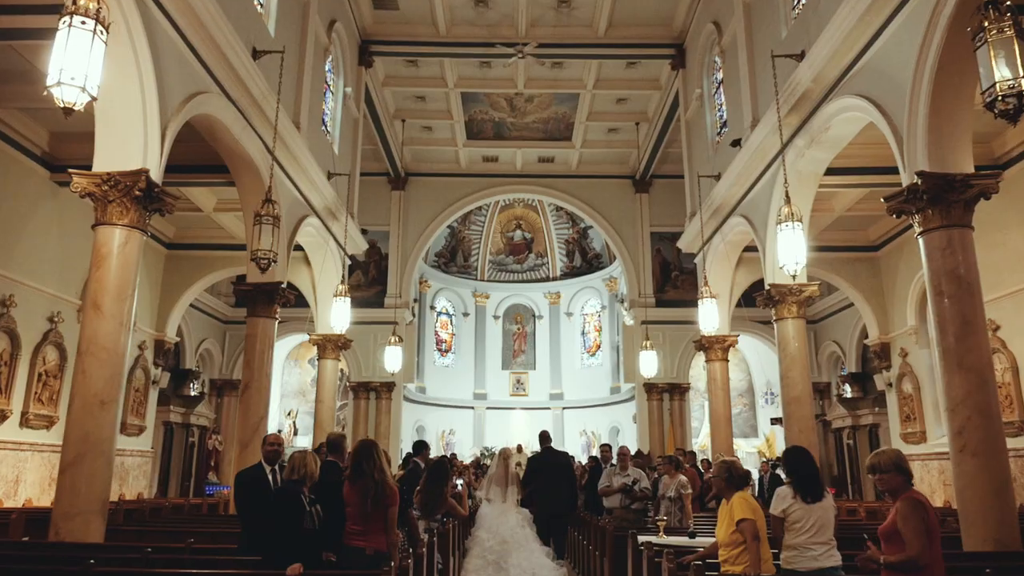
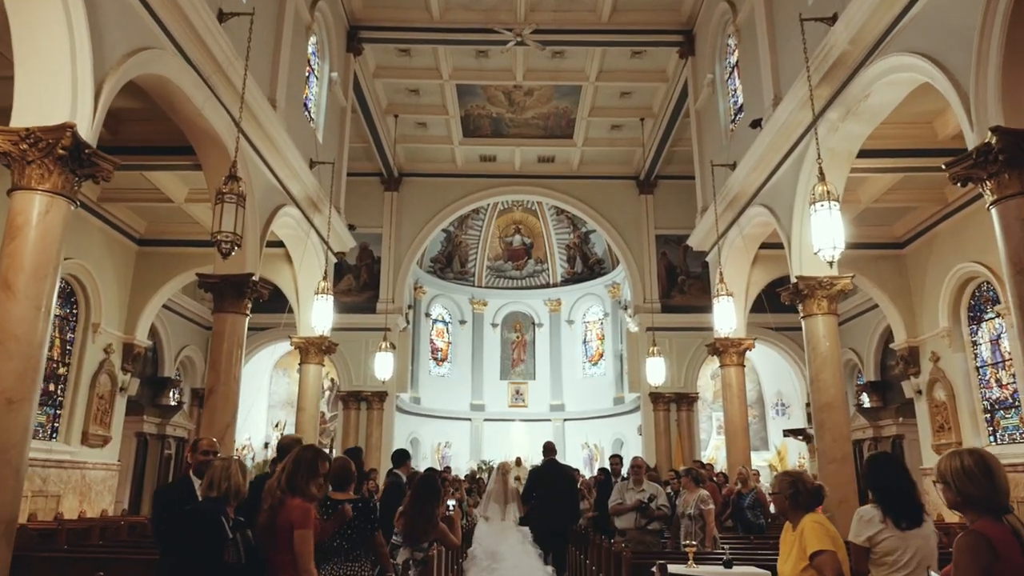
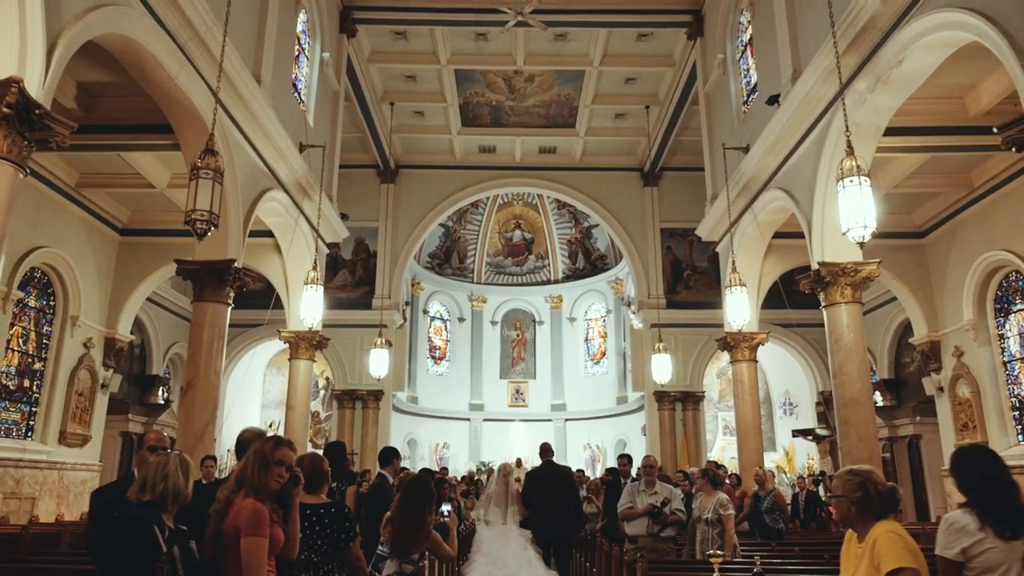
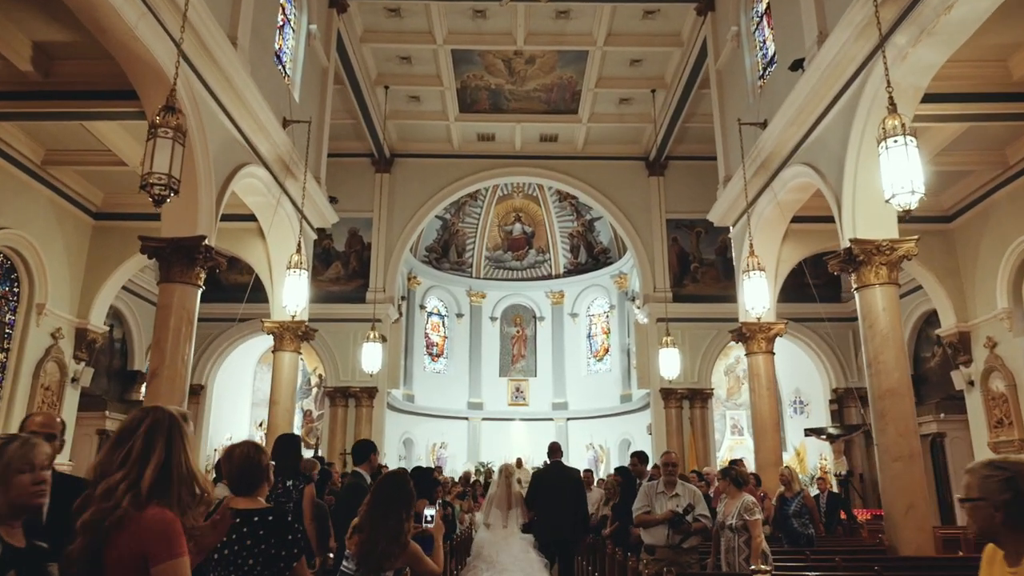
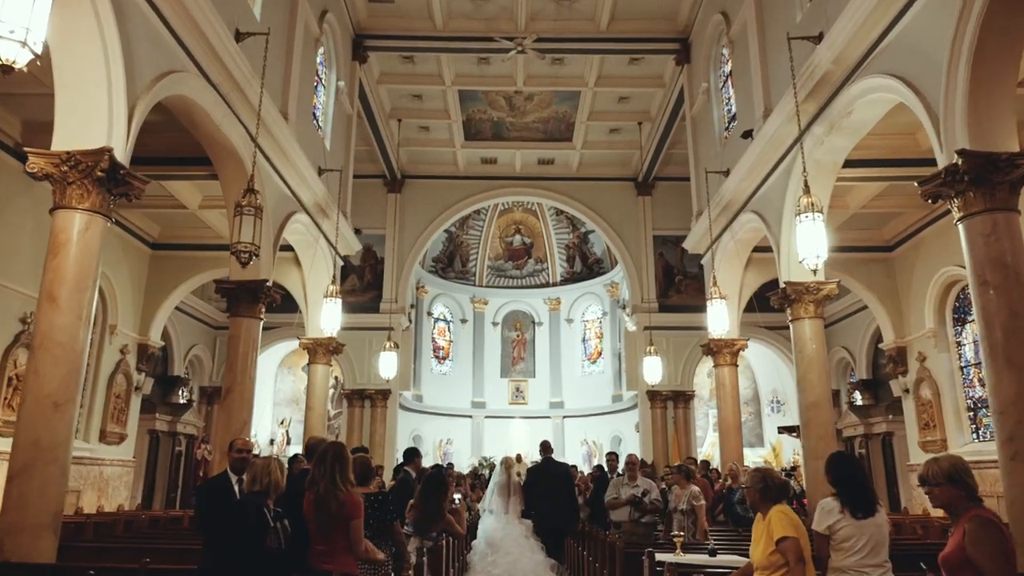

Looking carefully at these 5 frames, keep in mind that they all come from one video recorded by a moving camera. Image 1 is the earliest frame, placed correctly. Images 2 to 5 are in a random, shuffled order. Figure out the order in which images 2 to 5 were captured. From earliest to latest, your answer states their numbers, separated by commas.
5, 2, 3, 4
